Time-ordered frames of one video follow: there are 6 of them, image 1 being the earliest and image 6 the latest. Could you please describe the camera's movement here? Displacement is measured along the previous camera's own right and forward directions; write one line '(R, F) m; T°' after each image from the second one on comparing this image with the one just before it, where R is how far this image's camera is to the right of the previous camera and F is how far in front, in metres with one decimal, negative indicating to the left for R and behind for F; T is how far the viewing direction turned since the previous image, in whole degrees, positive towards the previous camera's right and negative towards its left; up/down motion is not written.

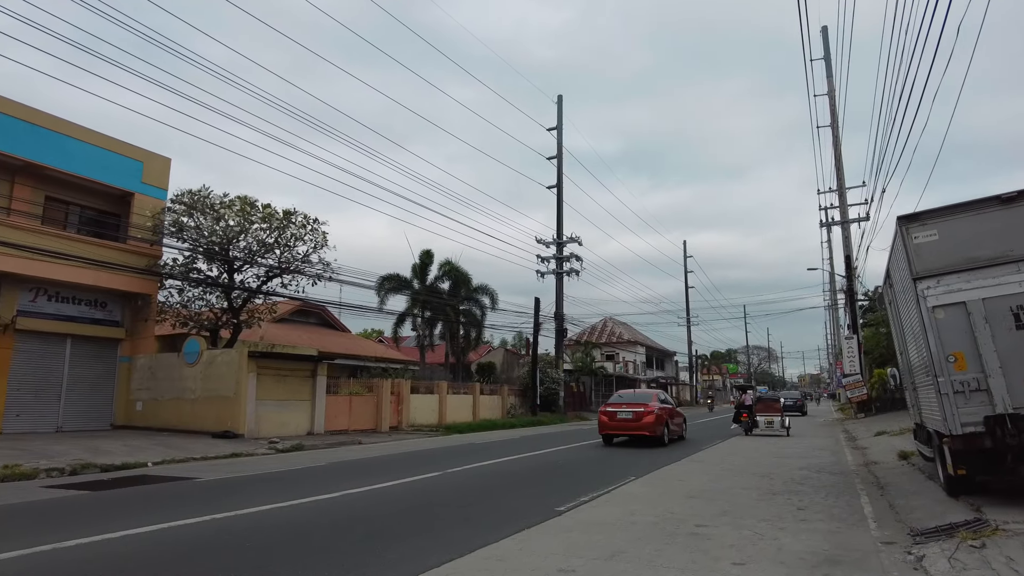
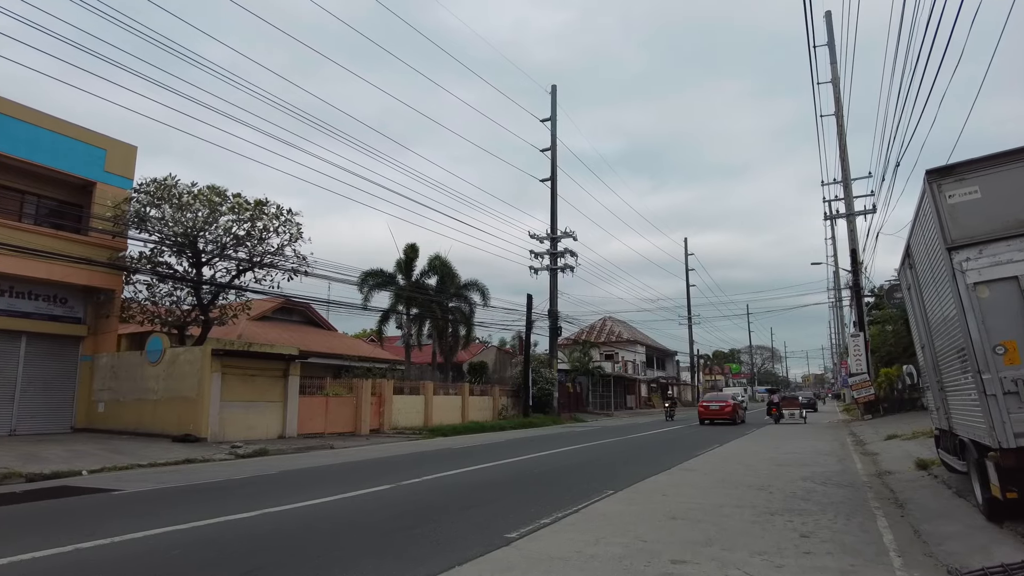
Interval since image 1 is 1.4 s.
(+0.6, +1.4) m; 0°
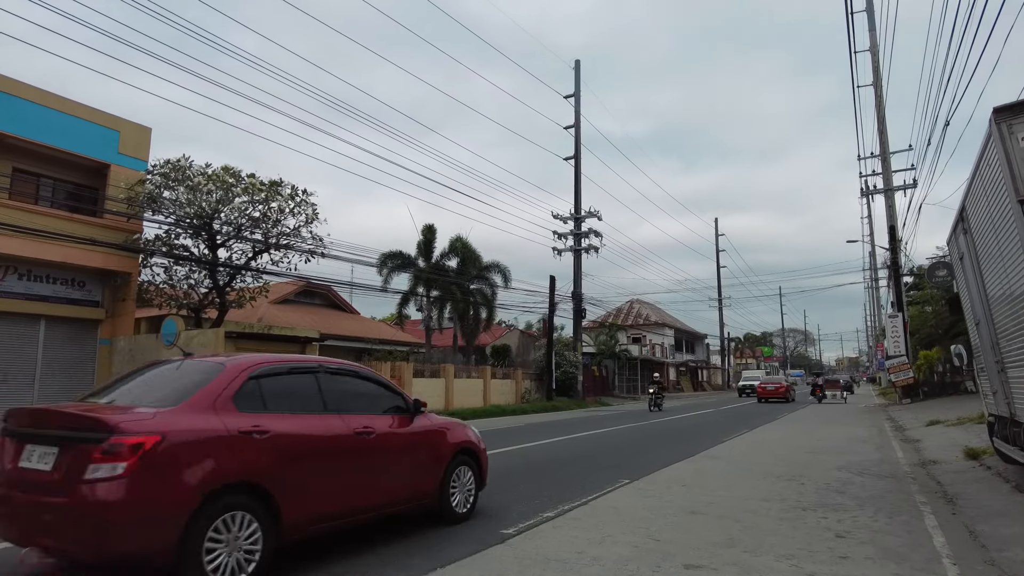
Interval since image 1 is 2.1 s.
(+0.3, +0.7) m; -2°
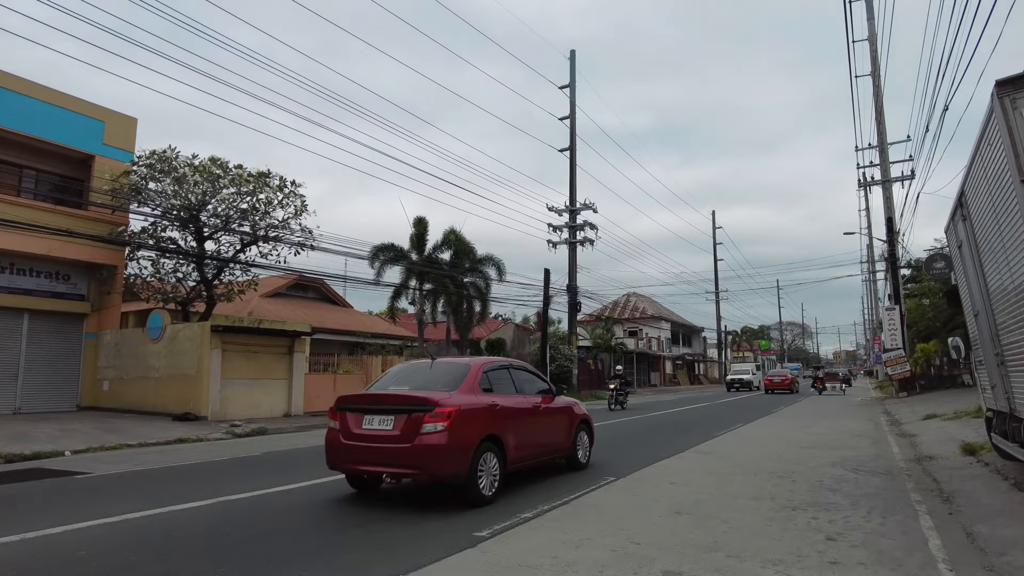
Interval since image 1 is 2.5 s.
(+0.2, +0.3) m; 0°
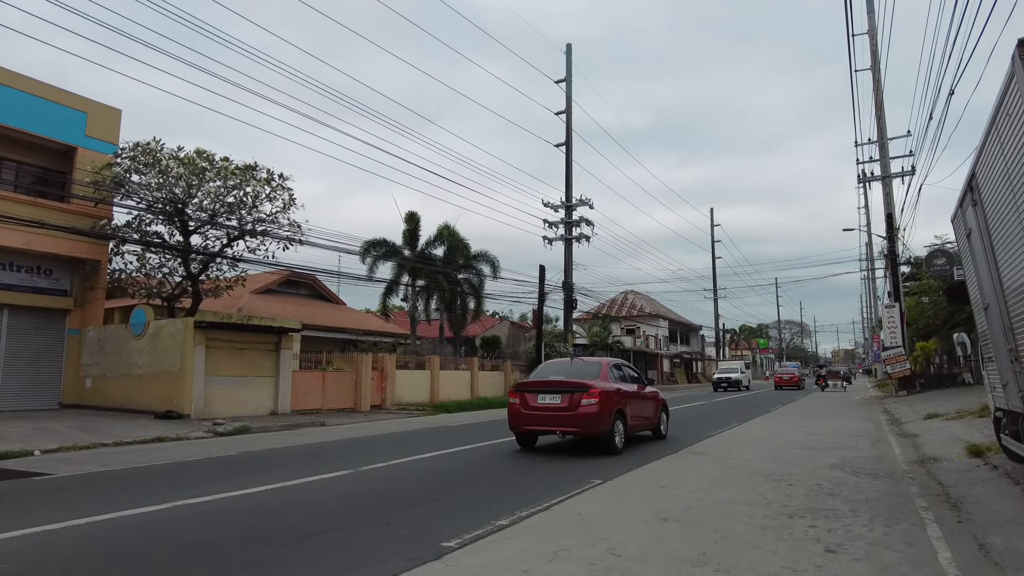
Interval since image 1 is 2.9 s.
(+0.2, +0.5) m; 0°
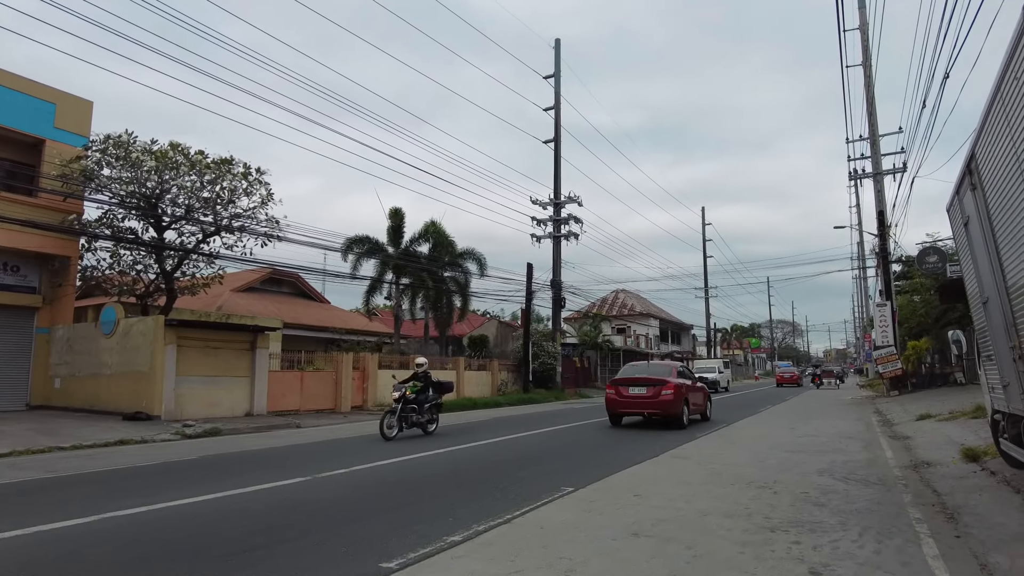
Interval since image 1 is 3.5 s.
(+0.3, +0.6) m; +1°
